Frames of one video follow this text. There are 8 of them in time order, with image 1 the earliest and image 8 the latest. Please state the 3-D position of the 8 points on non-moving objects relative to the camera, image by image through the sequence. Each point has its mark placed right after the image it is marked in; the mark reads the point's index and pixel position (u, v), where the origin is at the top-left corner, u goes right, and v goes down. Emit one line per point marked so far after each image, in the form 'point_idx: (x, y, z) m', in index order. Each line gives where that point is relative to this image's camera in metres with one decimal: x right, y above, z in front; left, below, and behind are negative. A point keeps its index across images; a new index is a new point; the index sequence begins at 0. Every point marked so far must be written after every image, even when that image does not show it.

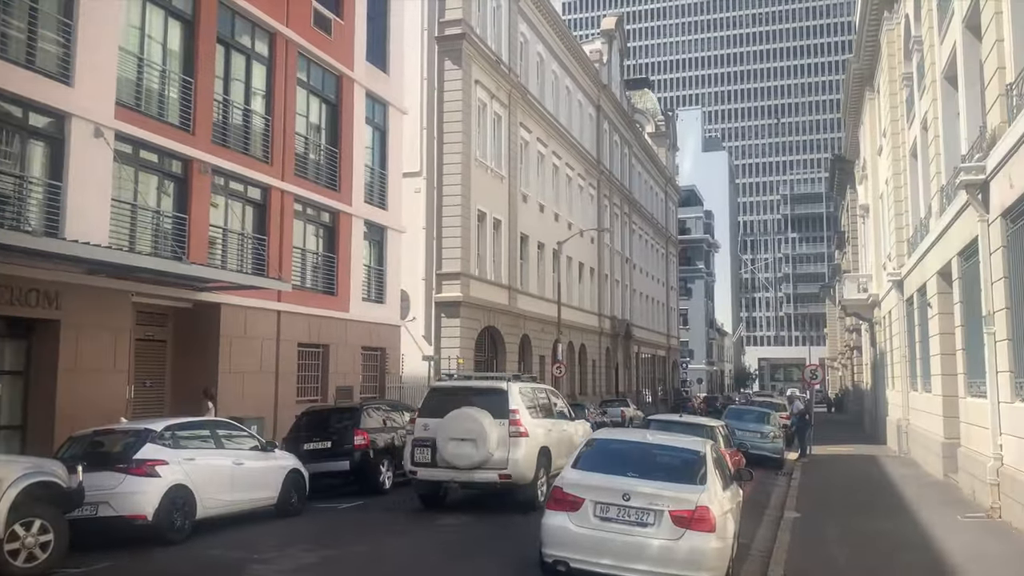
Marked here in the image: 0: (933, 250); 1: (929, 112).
0: (+9.2, +0.8, +19.1) m
1: (+9.5, +4.1, +19.9) m
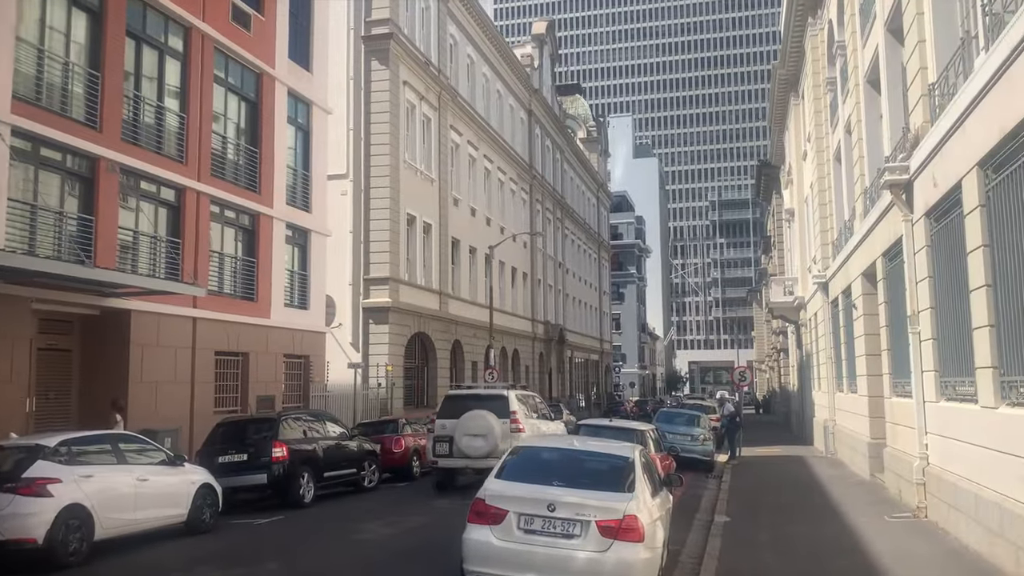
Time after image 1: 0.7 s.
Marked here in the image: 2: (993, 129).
0: (+7.6, +0.8, +19.4) m
1: (+7.9, +4.0, +20.1) m
2: (+4.7, +1.6, +8.6) m
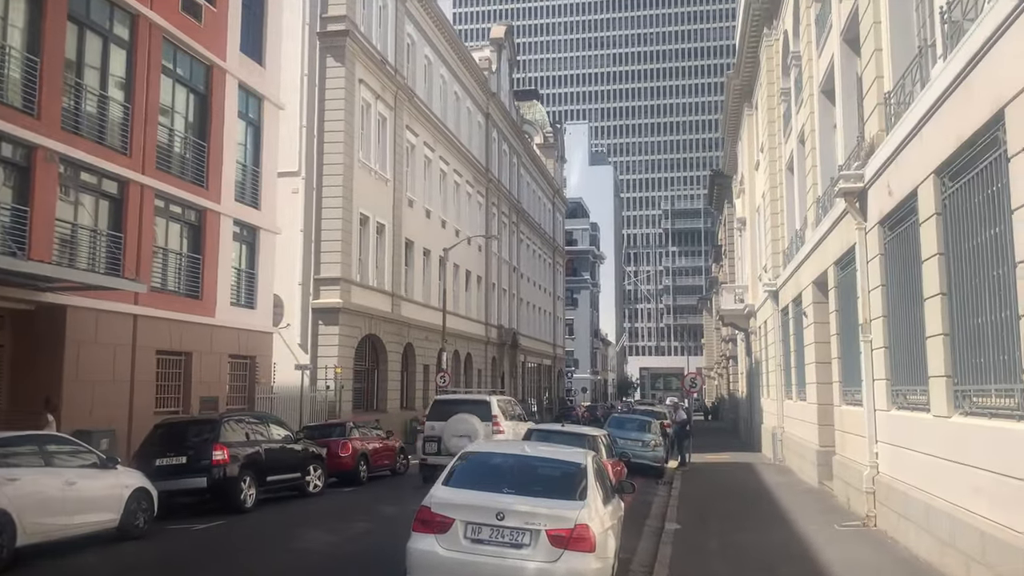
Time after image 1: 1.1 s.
0: (+6.6, +0.6, +19.5) m
1: (+6.9, +3.8, +20.3) m
2: (+4.3, +1.5, +8.5) m
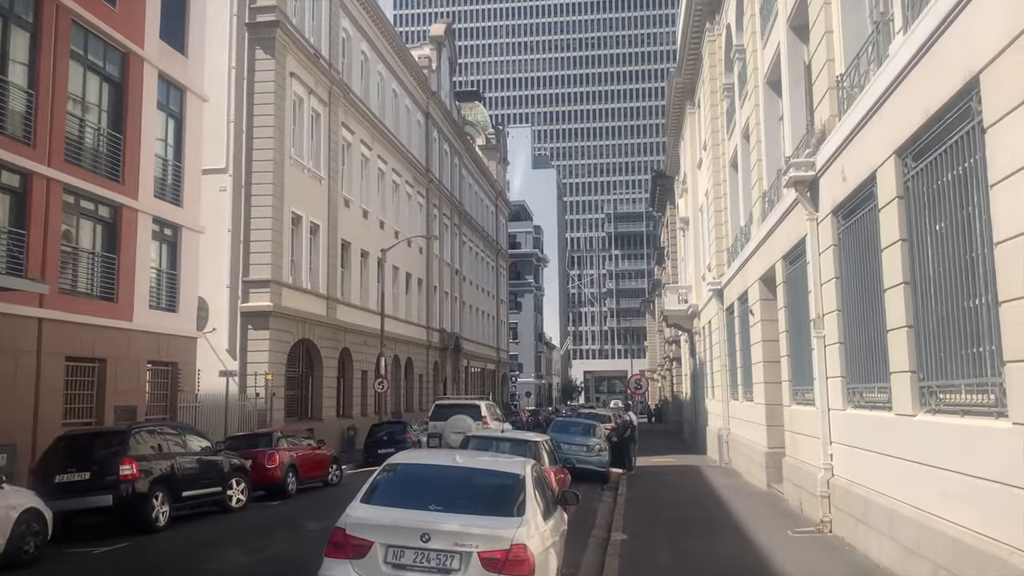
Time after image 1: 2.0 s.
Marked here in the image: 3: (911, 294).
0: (+5.3, +0.7, +19.0) m
1: (+5.4, +3.9, +19.8) m
2: (+3.7, +1.6, +7.9) m
3: (+3.8, -0.1, +8.3) m
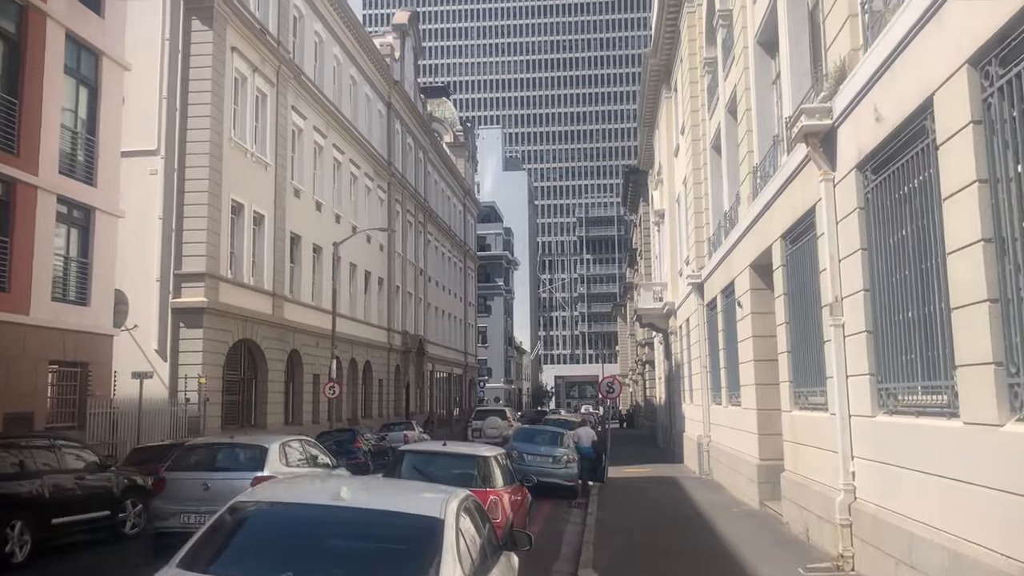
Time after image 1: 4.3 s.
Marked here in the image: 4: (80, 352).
0: (+4.4, +0.9, +16.7) m
1: (+4.6, +4.1, +17.6) m
2: (+3.2, +1.9, +5.6) m
3: (+3.3, +0.2, +6.0) m
4: (-9.5, -1.4, +19.0) m
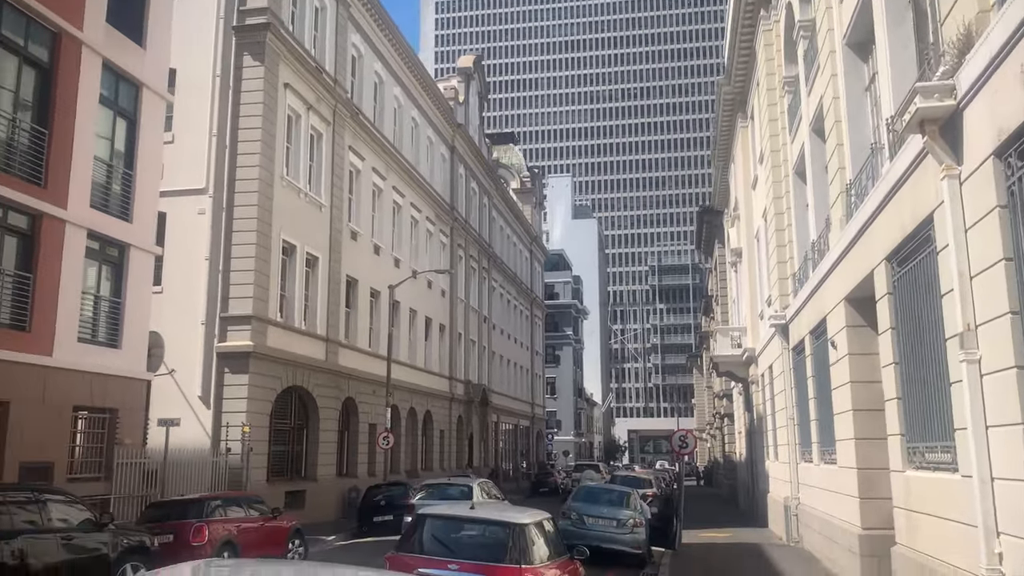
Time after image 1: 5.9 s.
0: (+5.4, +0.2, +14.6) m
1: (+5.6, +3.4, +15.6) m
2: (+3.2, +1.9, +3.7) m
3: (+3.4, +0.2, +4.0) m
4: (-8.3, -2.2, +17.9) m
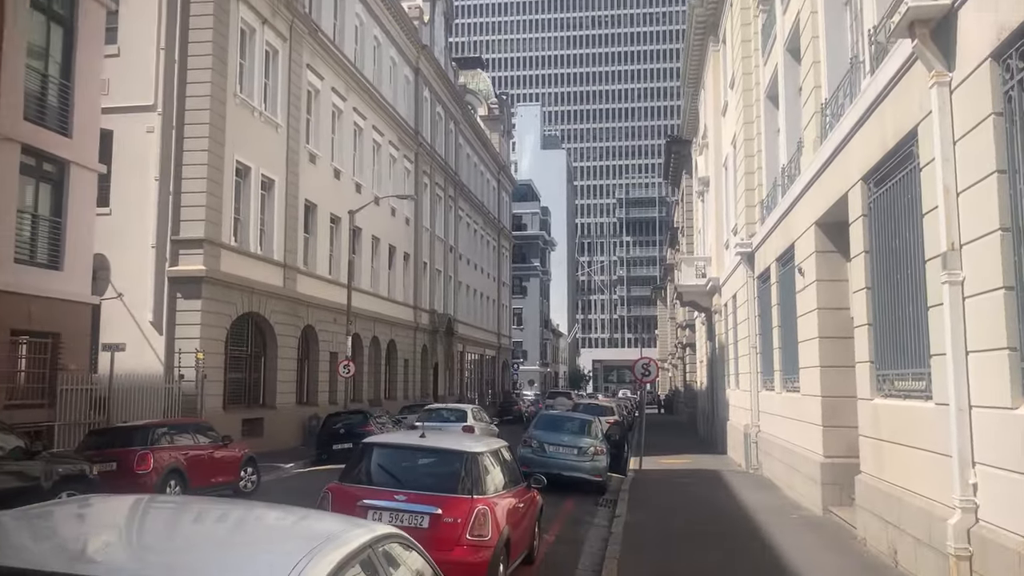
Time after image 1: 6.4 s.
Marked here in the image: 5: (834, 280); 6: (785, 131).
0: (+4.7, +1.4, +14.1) m
1: (+4.9, +4.7, +14.9) m
2: (+3.0, +2.3, +3.1) m
3: (+3.1, +0.6, +3.5) m
4: (-9.1, -0.6, +17.0) m
5: (+4.6, +0.1, +12.4) m
6: (+5.2, +3.1, +16.5) m
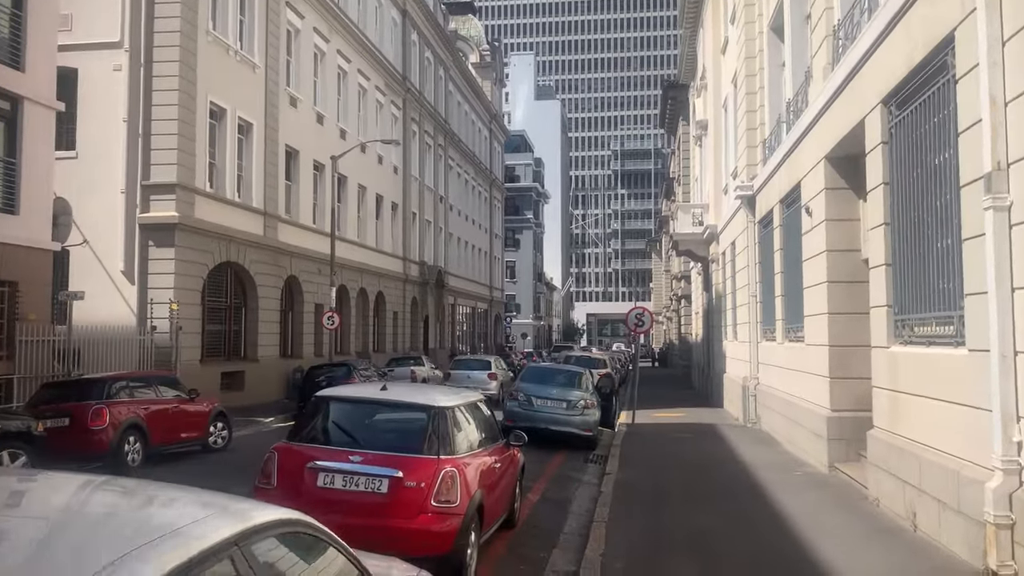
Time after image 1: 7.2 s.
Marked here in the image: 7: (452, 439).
0: (+4.5, +2.3, +13.0) m
1: (+4.7, +5.6, +13.6) m
2: (+2.8, +2.5, +2.0) m
3: (+2.9, +0.9, +2.5) m
4: (-9.3, +0.4, +16.0) m
5: (+4.4, +0.9, +11.4) m
6: (+4.9, +4.1, +15.4) m
7: (-0.5, -1.2, +6.9) m
